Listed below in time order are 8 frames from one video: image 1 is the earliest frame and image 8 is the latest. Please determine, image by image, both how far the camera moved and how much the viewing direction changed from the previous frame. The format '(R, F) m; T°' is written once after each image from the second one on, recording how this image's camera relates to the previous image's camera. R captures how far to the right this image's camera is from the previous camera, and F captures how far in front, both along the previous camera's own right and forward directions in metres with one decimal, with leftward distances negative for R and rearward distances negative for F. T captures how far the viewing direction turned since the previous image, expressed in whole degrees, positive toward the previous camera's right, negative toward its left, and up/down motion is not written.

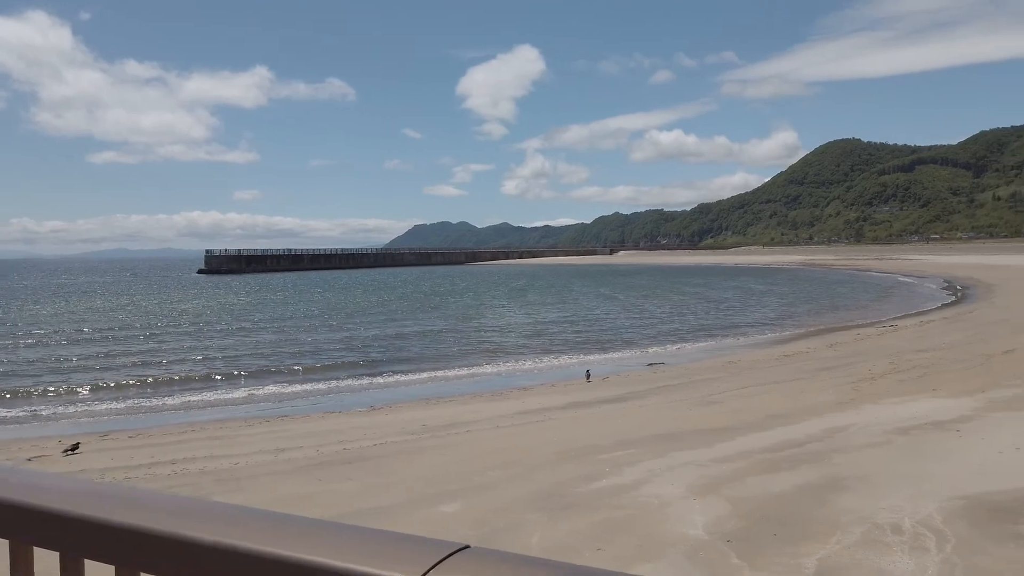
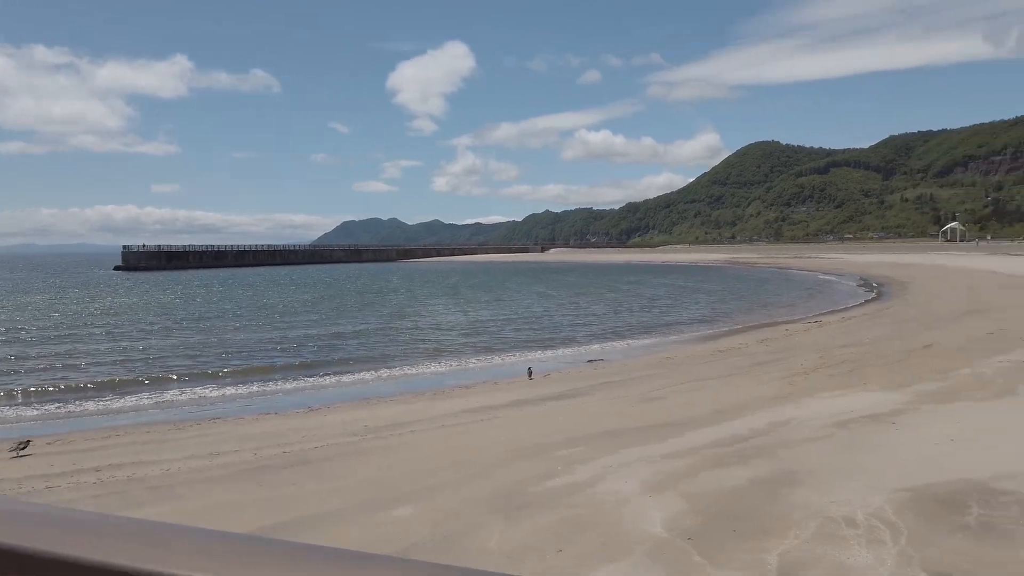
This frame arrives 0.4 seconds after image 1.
(-0.2, +0.1) m; +5°
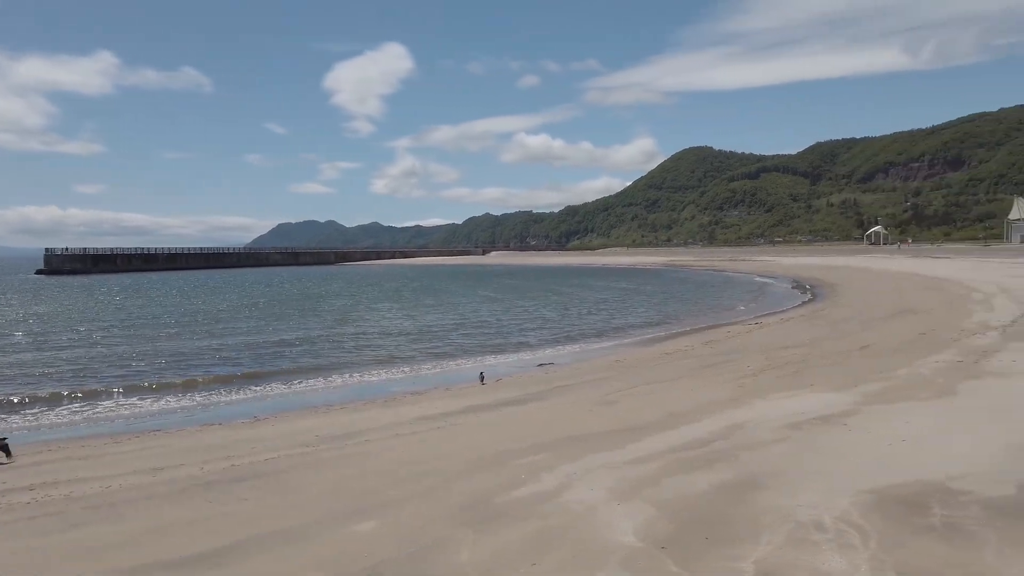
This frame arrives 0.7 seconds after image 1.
(-0.2, +0.1) m; +4°
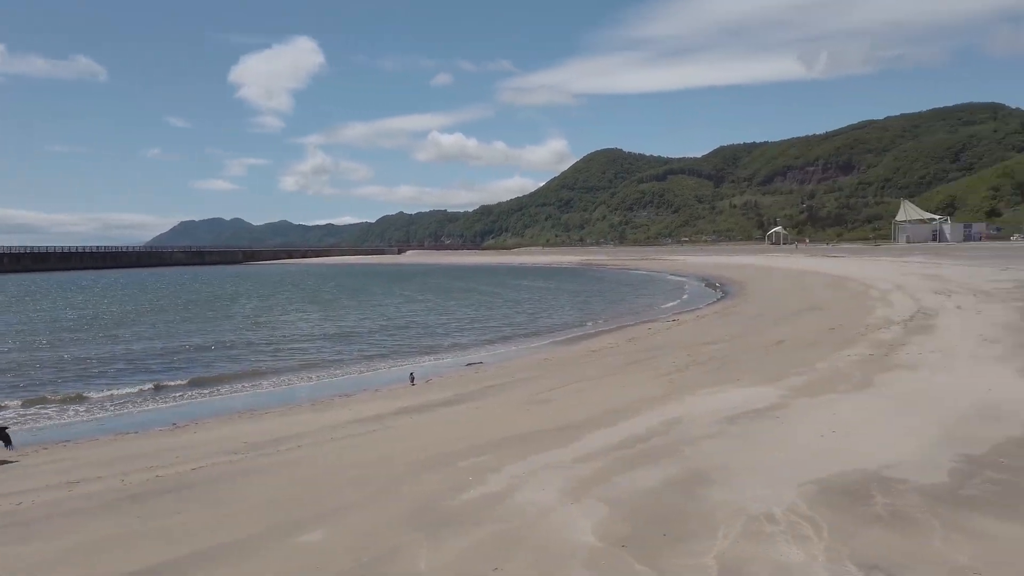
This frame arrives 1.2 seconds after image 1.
(-0.2, +0.1) m; +6°
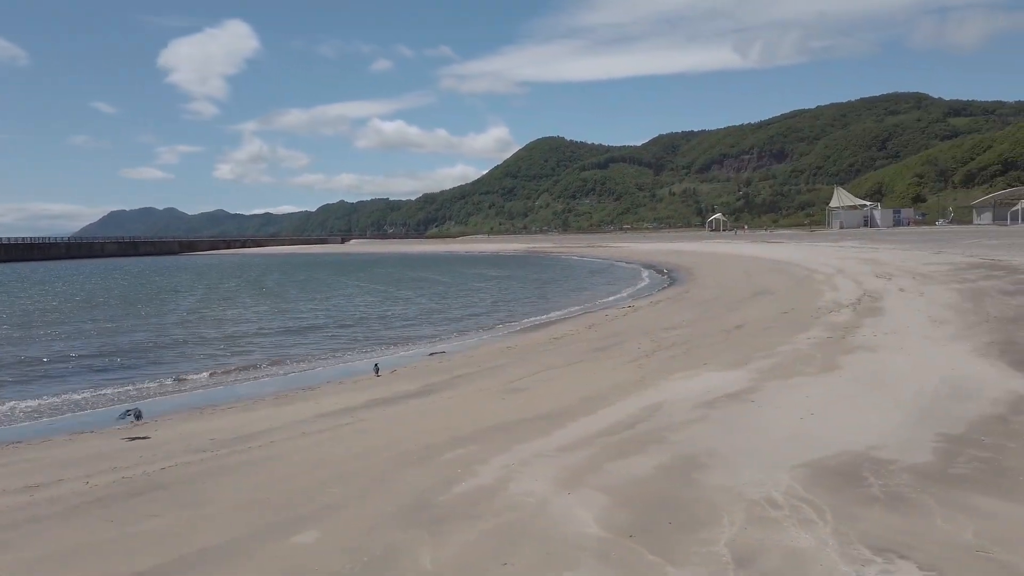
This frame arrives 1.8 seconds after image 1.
(-0.3, +0.1) m; +4°
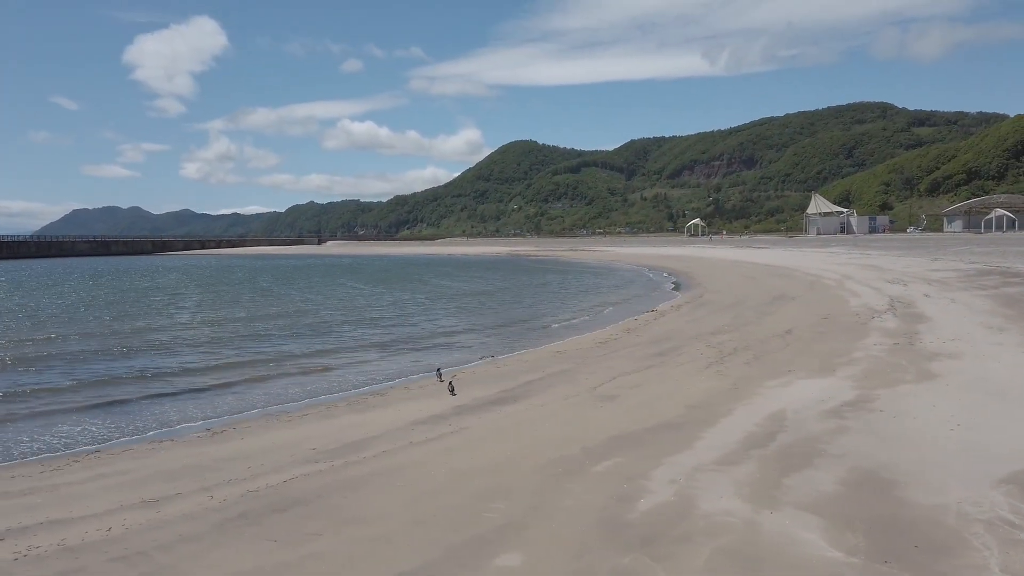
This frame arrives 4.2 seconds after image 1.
(-1.4, +0.4) m; +1°
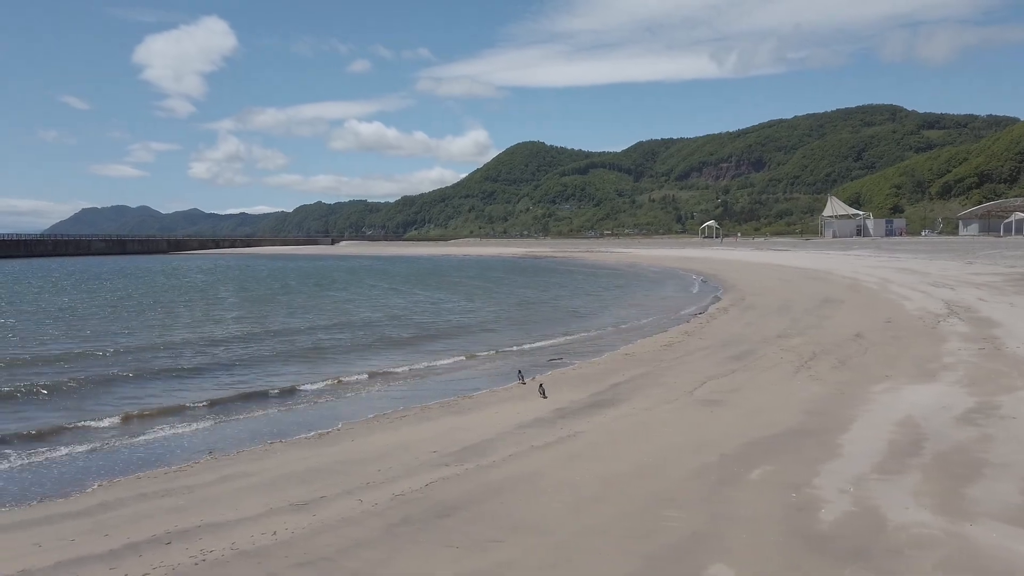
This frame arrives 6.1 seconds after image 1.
(-1.1, +0.1) m; -1°
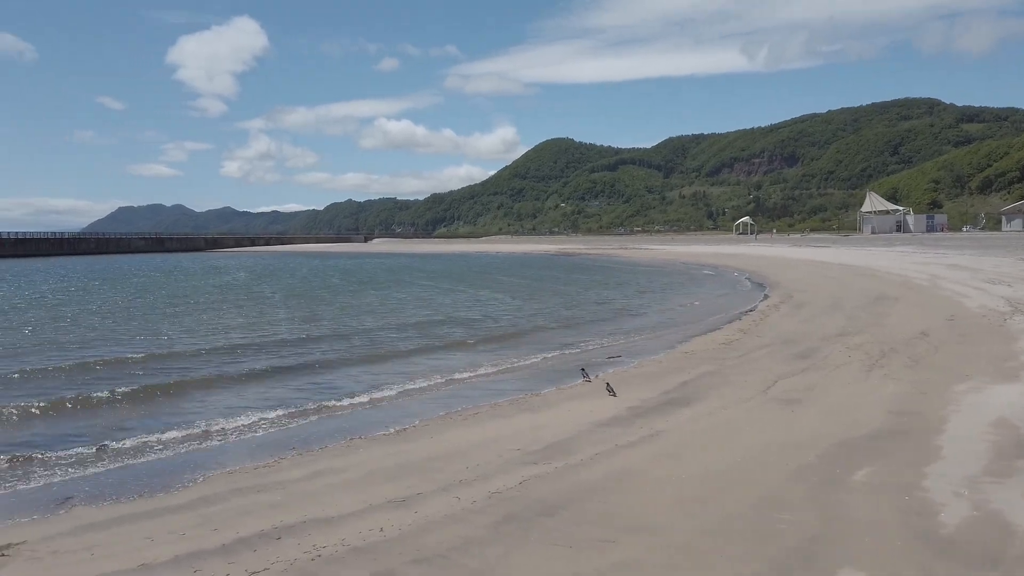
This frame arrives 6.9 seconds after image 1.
(-0.5, 0.0) m; -2°
